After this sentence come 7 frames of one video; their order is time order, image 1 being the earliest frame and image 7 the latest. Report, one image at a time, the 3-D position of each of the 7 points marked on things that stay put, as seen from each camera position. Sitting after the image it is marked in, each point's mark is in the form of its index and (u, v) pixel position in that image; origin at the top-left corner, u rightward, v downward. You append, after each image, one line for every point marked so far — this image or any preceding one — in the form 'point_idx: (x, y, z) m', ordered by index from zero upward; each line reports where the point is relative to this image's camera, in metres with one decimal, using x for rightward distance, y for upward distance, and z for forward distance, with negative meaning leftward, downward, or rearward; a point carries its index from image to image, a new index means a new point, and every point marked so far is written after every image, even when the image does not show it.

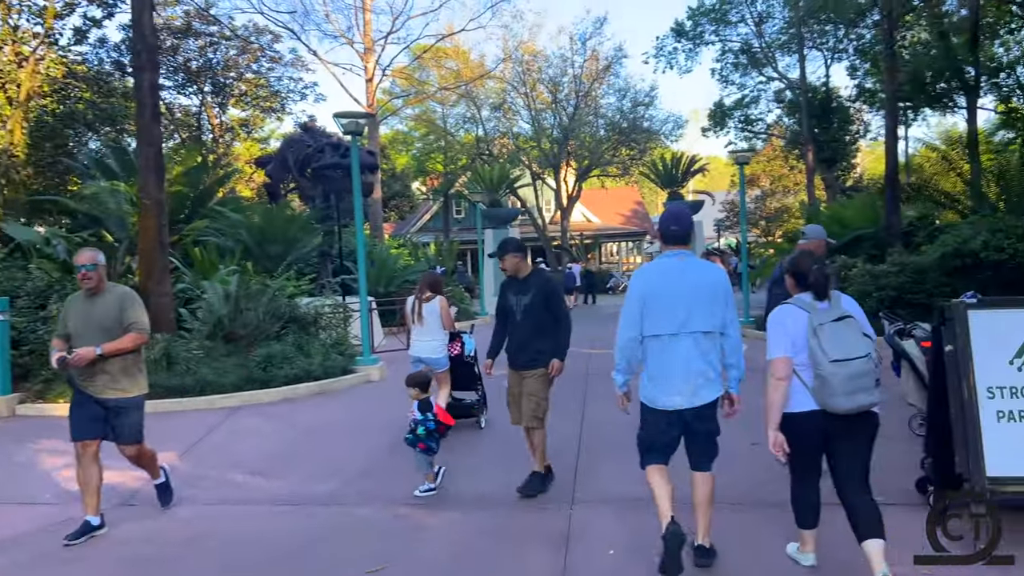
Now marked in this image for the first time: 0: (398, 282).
0: (-2.6, +0.2, +18.4) m
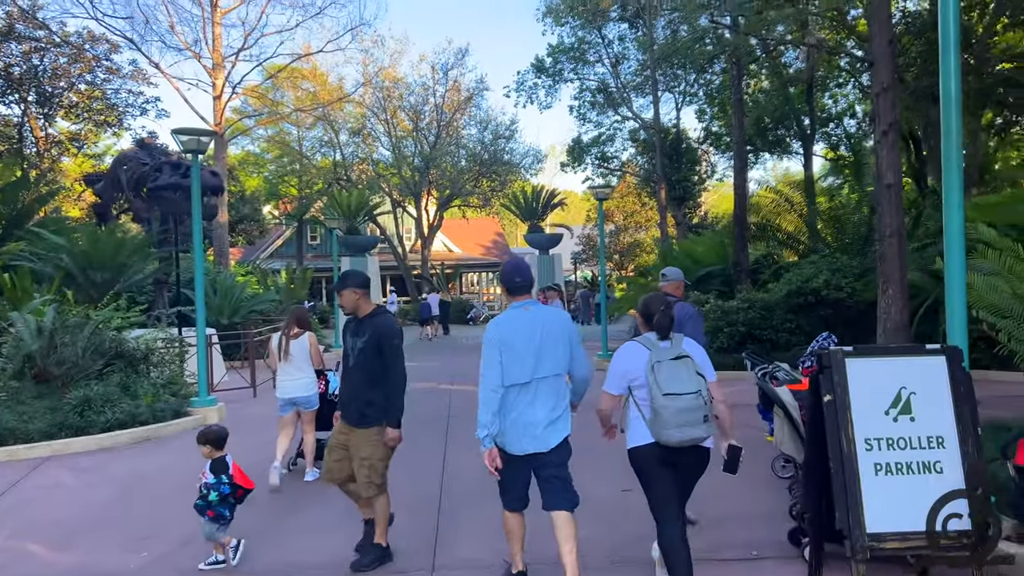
0: (-5.8, -0.5, +17.2) m
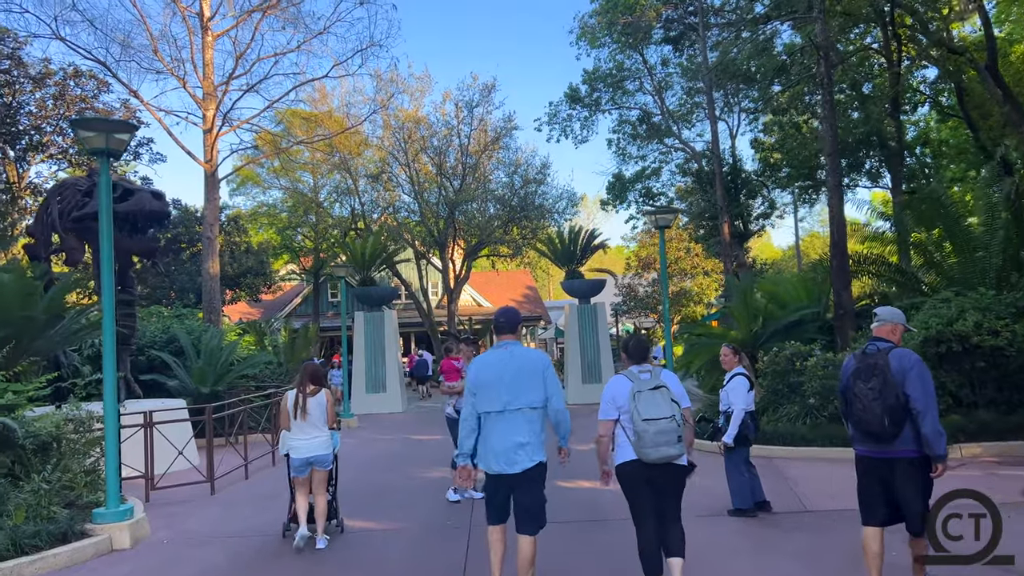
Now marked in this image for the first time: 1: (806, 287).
0: (-5.1, -1.6, +14.3) m
1: (+4.7, 0.0, +12.9) m
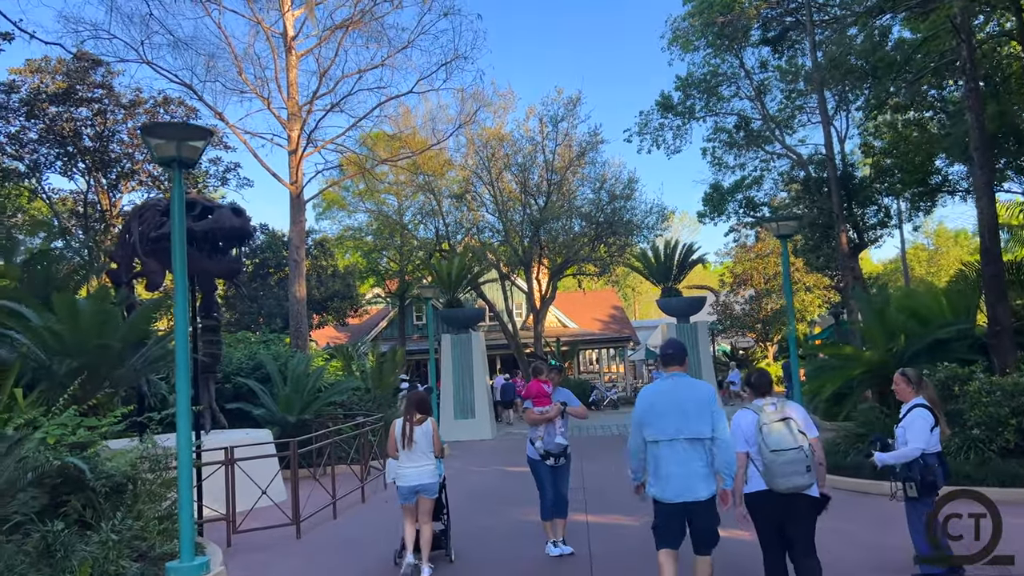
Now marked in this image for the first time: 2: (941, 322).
0: (-3.3, -2.0, +13.7) m
1: (+6.2, -0.2, +11.3) m
2: (+6.0, -0.5, +11.1) m
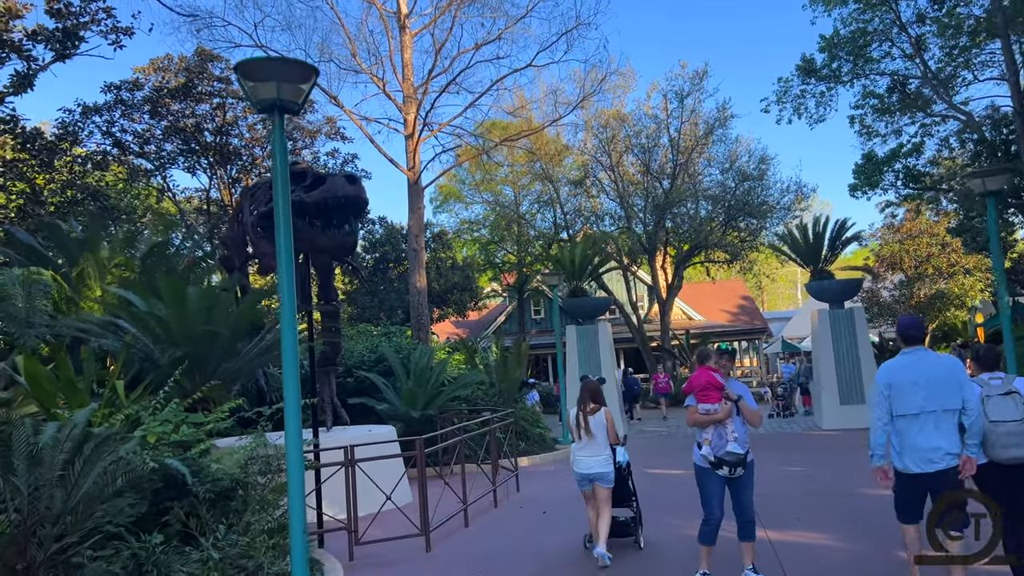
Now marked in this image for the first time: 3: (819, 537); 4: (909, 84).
0: (-1.1, -1.8, +12.8) m
1: (+8.0, +0.2, +9.1) m
2: (+7.7, -0.1, +8.9) m
3: (+2.8, -2.2, +7.1) m
4: (+9.8, +5.1, +19.8) m
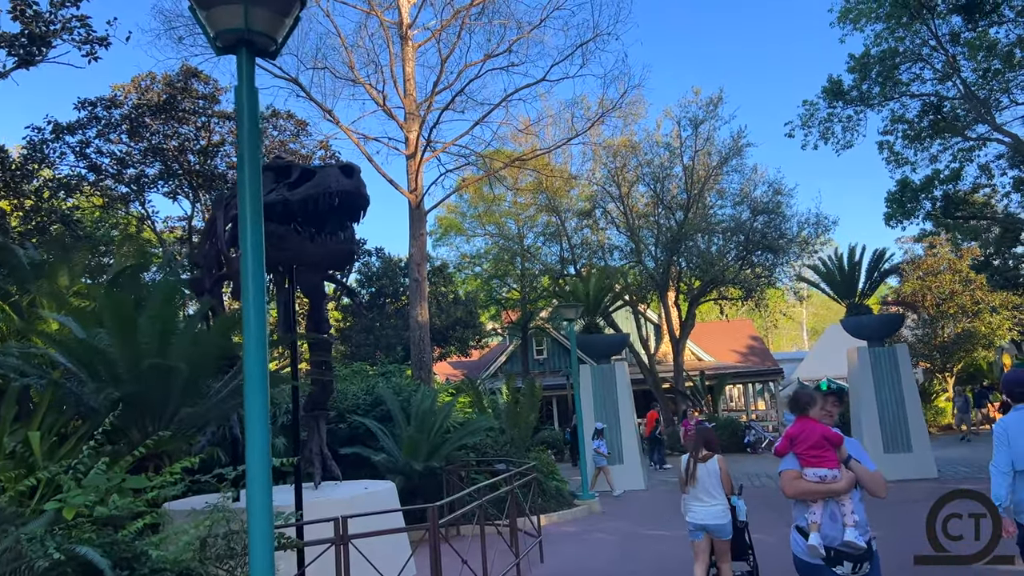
0: (-0.9, -2.3, +11.2) m
1: (+8.2, -0.1, +7.6) m
2: (+7.9, -0.3, +7.5) m
3: (+3.0, -2.4, +5.5) m
4: (+10.0, +4.2, +18.6) m
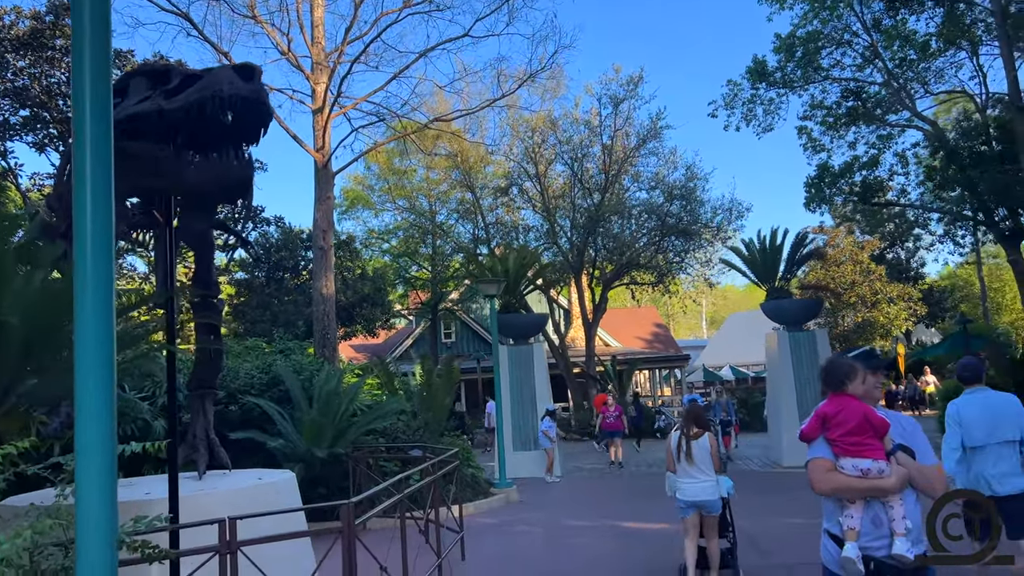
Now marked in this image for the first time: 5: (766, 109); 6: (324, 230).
0: (-2.0, -1.8, +10.0) m
1: (+7.6, +0.1, +7.6) m
2: (+7.3, -0.2, +7.4) m
3: (+2.6, -2.2, +4.9) m
4: (+8.1, +4.5, +18.6) m
5: (+6.0, +4.2, +18.8) m
6: (-3.3, +1.0, +13.9) m
